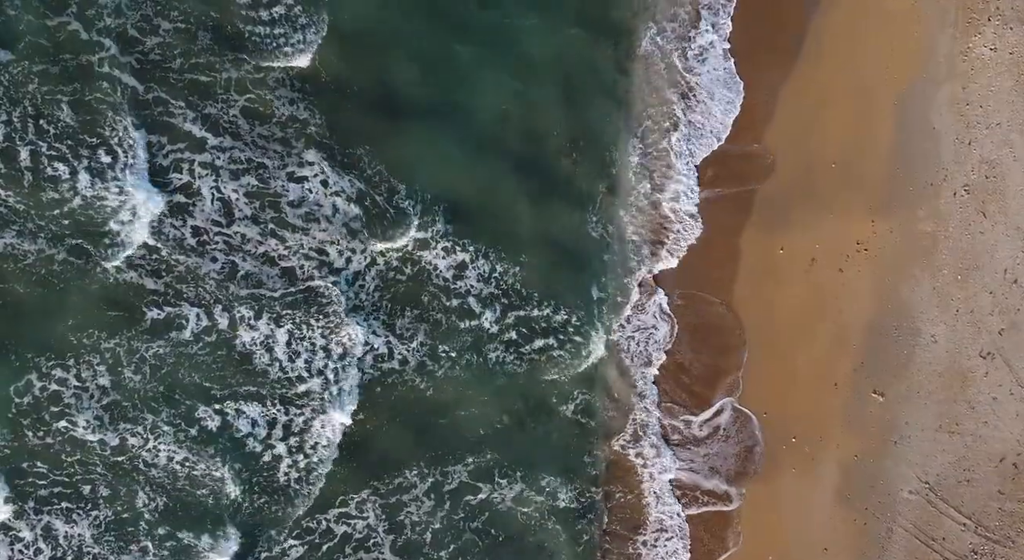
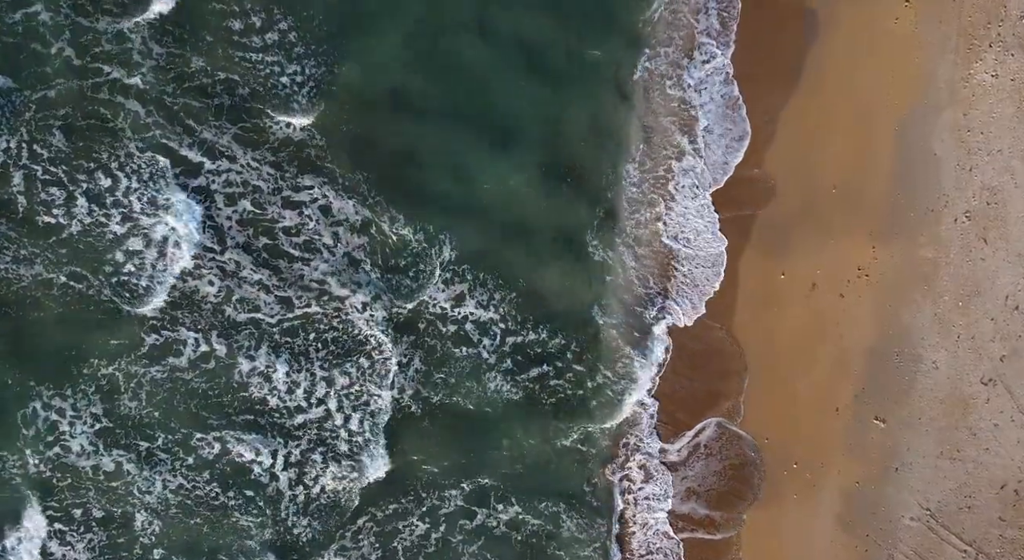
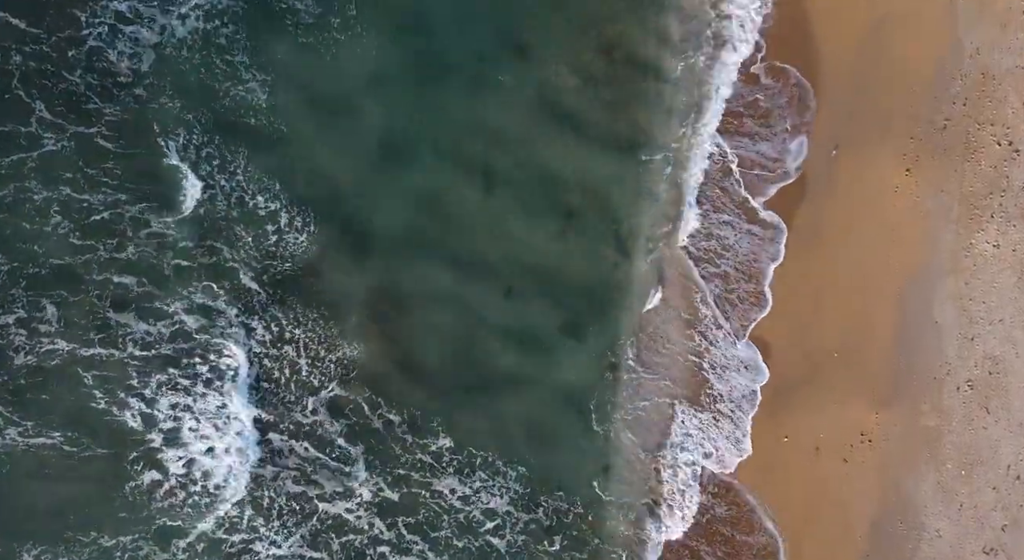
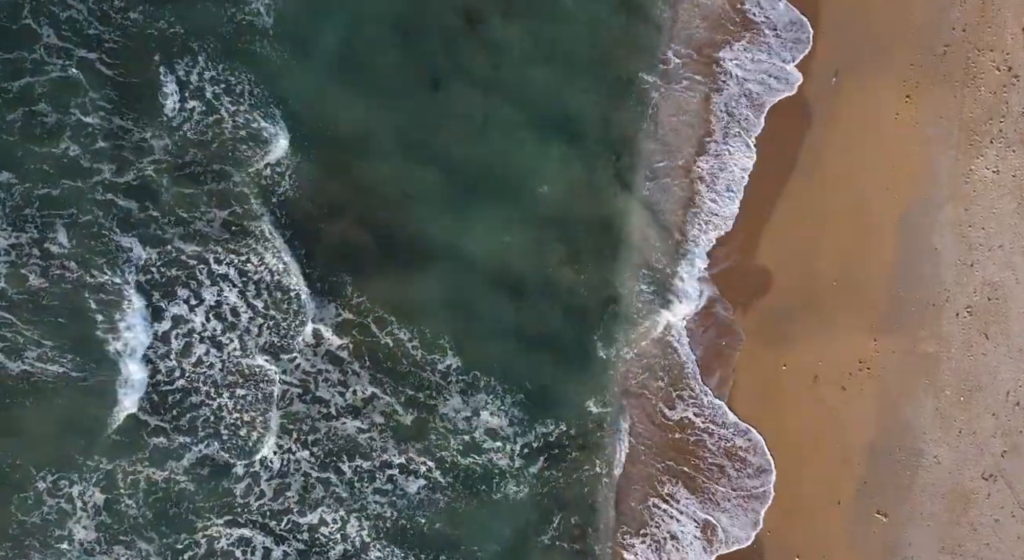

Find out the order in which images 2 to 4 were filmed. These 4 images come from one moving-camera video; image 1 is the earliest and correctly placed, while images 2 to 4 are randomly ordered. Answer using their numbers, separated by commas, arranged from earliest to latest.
2, 4, 3
